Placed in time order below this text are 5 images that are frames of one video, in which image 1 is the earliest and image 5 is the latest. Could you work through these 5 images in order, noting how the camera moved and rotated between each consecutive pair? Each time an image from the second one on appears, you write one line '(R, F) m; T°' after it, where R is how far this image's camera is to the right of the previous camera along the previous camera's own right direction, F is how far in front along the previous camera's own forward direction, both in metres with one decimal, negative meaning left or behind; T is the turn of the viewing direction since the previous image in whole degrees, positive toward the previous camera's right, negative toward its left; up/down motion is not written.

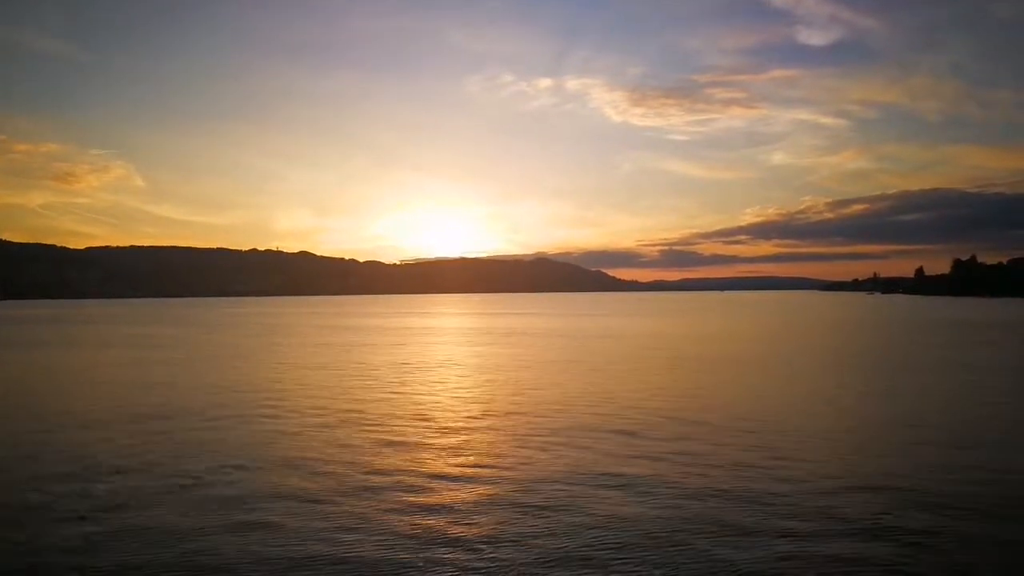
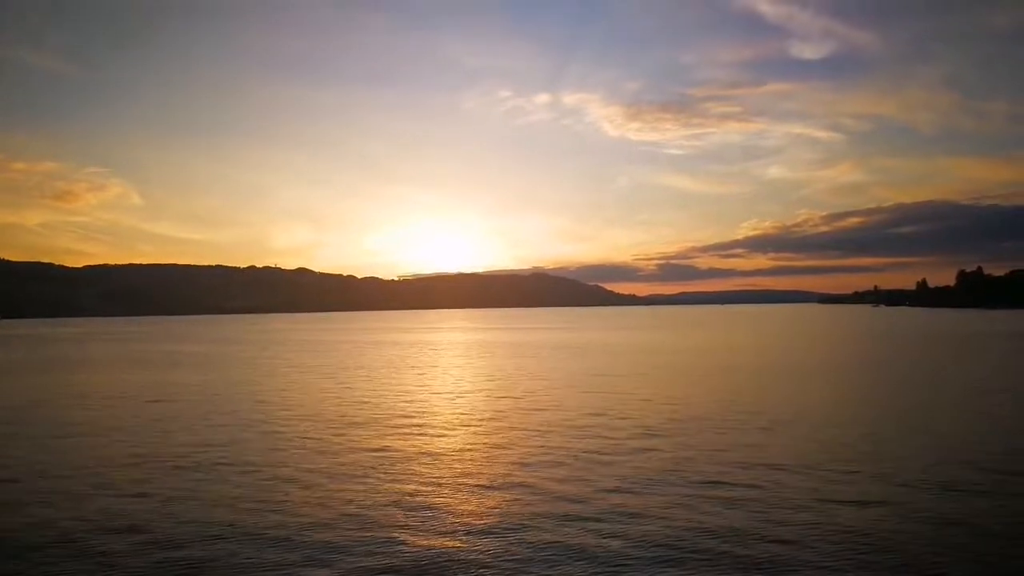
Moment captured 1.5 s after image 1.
(-2.4, -0.1) m; 0°
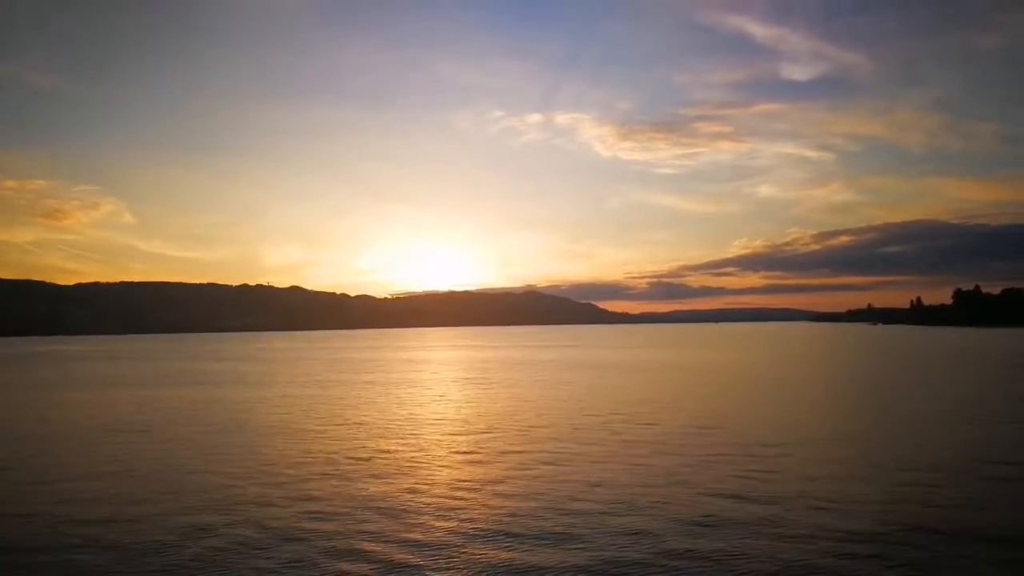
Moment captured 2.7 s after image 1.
(-2.3, -1.1) m; +1°
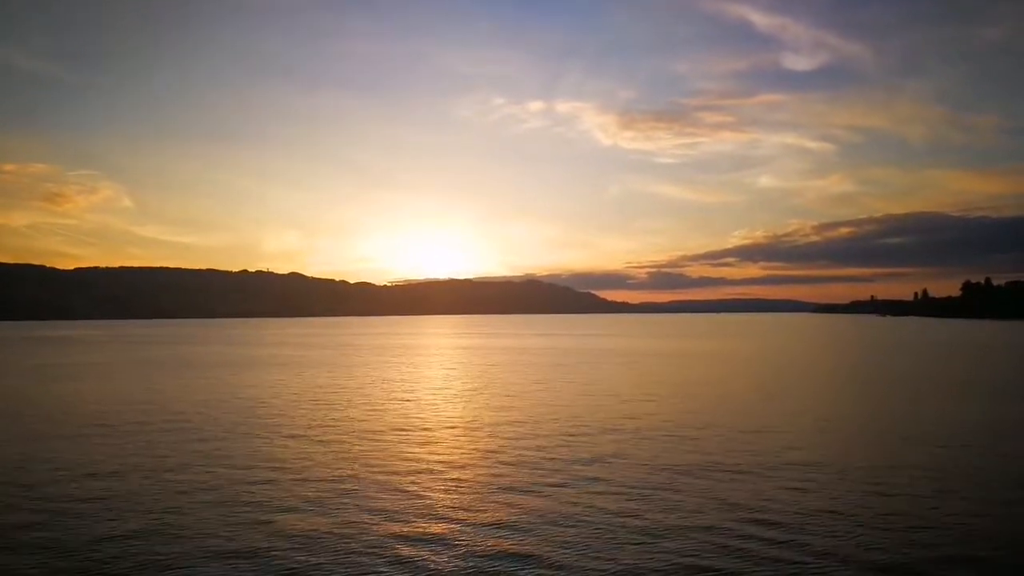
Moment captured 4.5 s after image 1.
(-2.6, +0.3) m; 0°
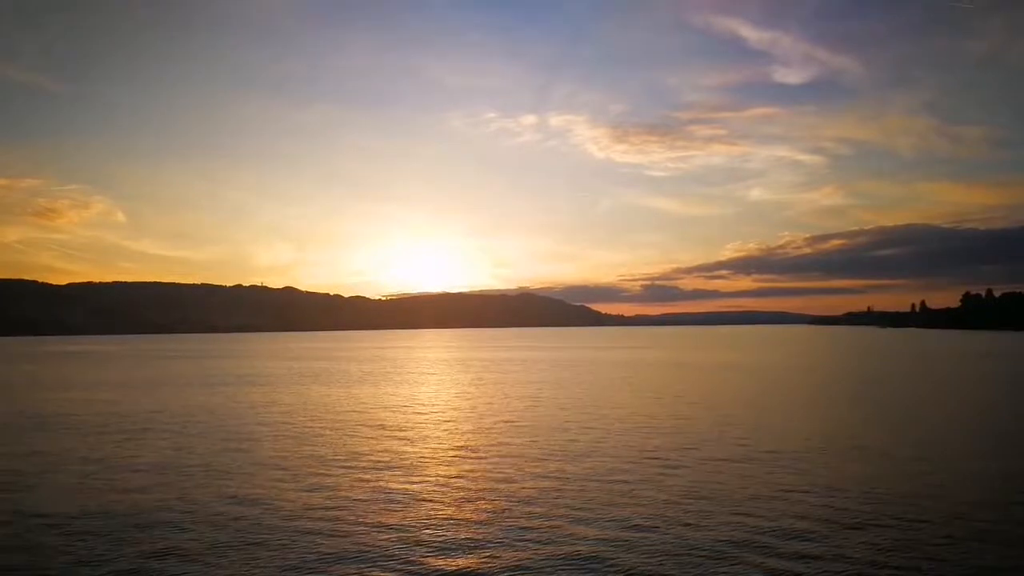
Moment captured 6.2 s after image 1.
(-2.8, -1.0) m; 0°
